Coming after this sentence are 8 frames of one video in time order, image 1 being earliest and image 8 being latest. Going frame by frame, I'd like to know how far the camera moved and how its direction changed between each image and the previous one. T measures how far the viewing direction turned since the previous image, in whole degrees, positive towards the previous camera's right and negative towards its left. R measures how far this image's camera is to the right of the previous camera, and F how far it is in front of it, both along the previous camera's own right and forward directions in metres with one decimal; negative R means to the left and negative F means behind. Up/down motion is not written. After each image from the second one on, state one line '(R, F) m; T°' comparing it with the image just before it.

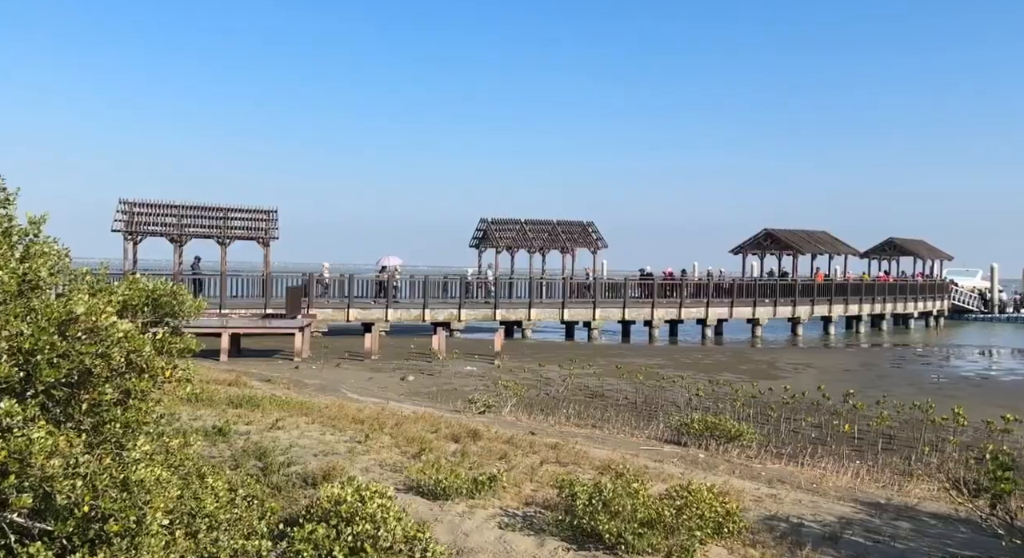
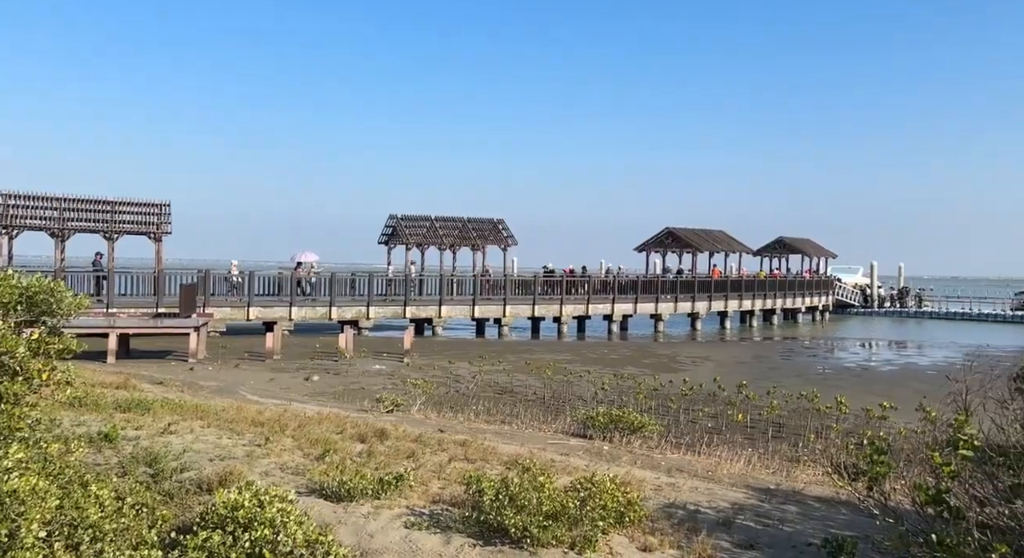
(+0.5, -0.2) m; +6°
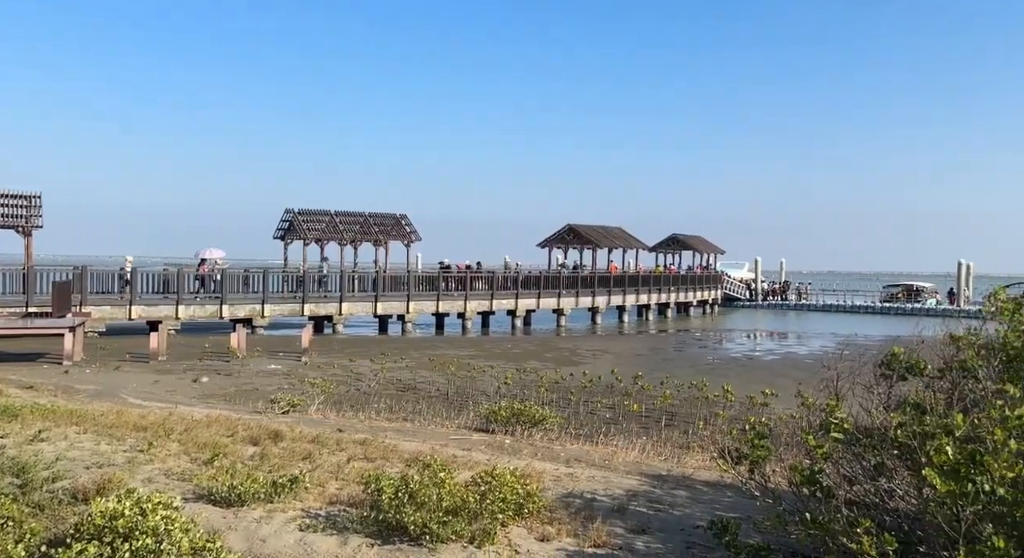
(+0.5, +0.3) m; +7°
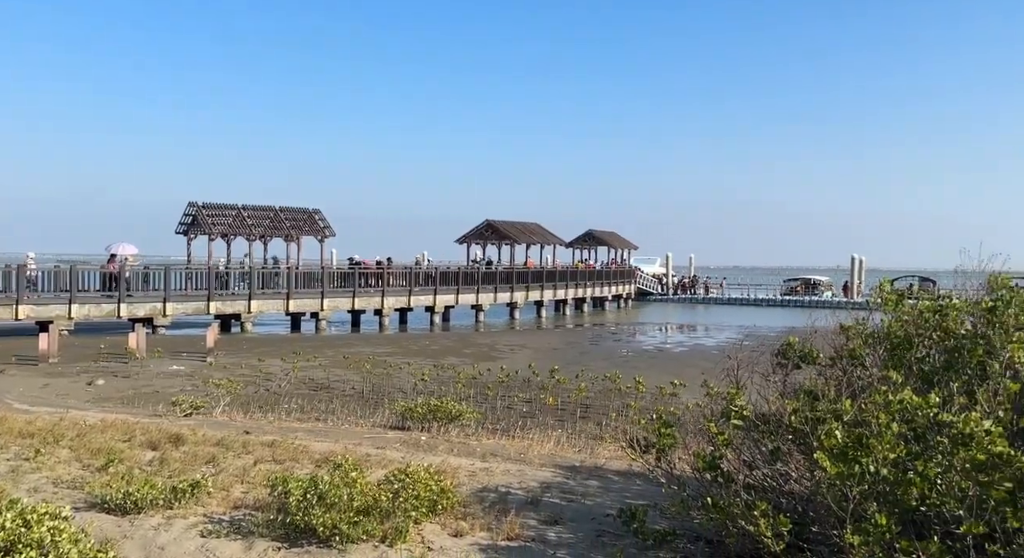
(+0.5, +0.6) m; +6°
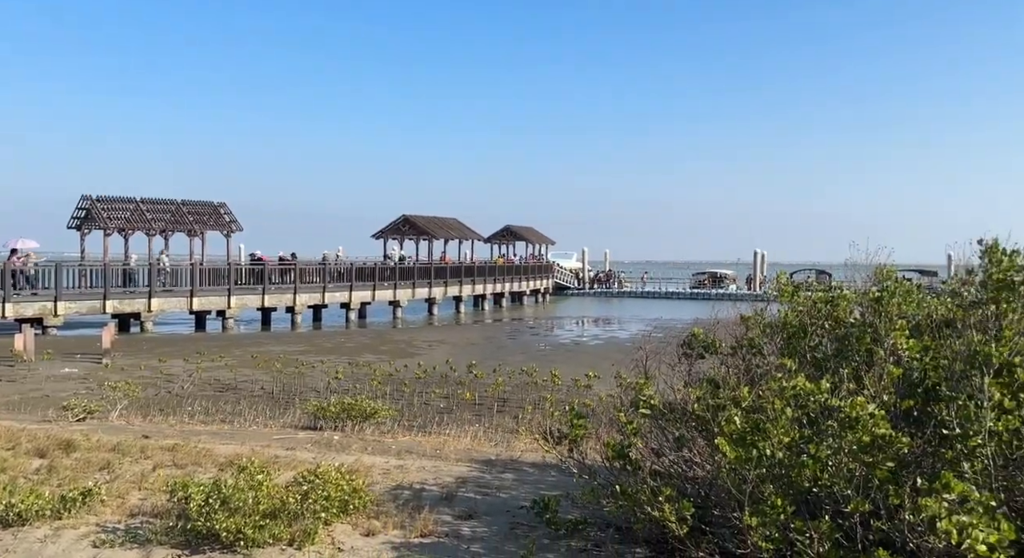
(+1.2, +0.7) m; +6°
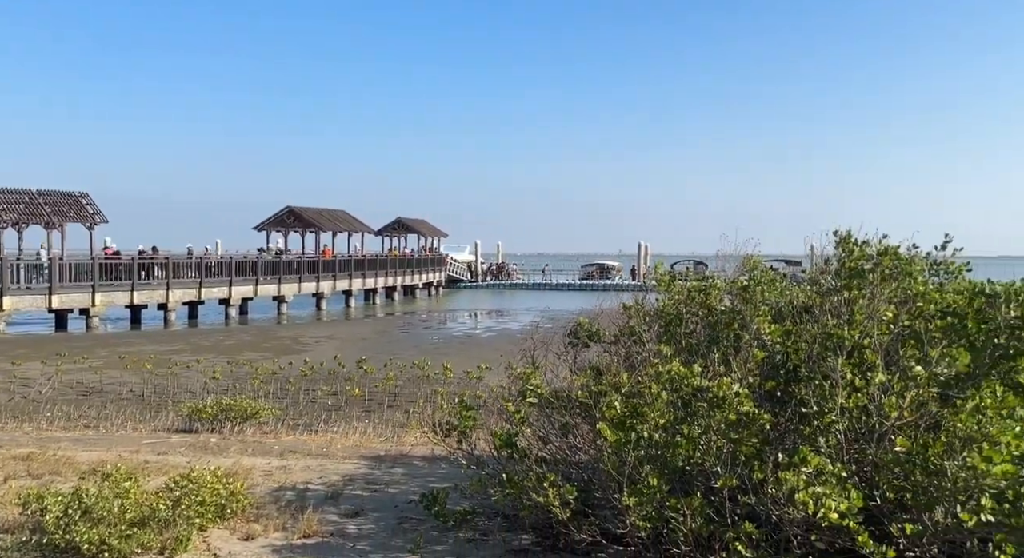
(+1.1, +0.3) m; +8°
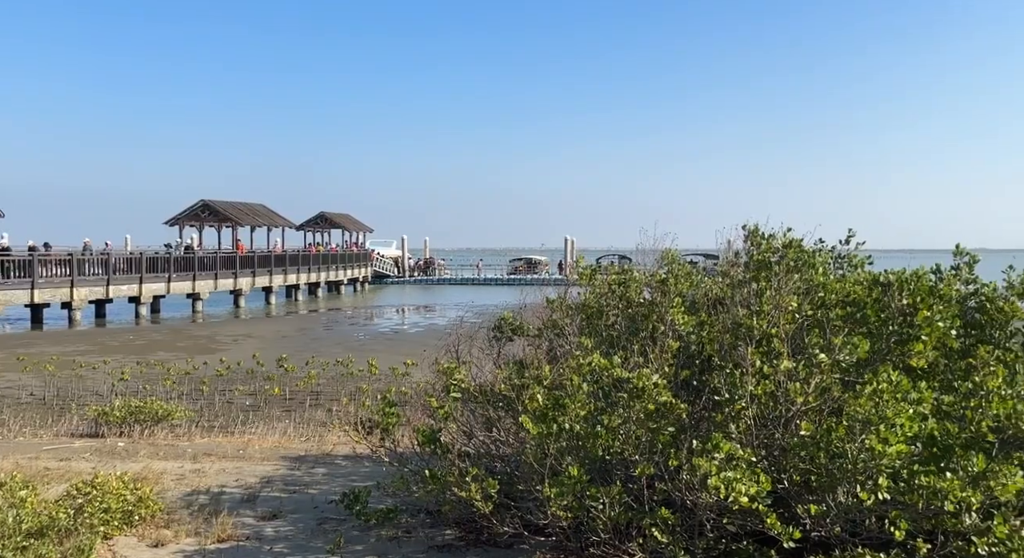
(+1.5, +1.0) m; +5°
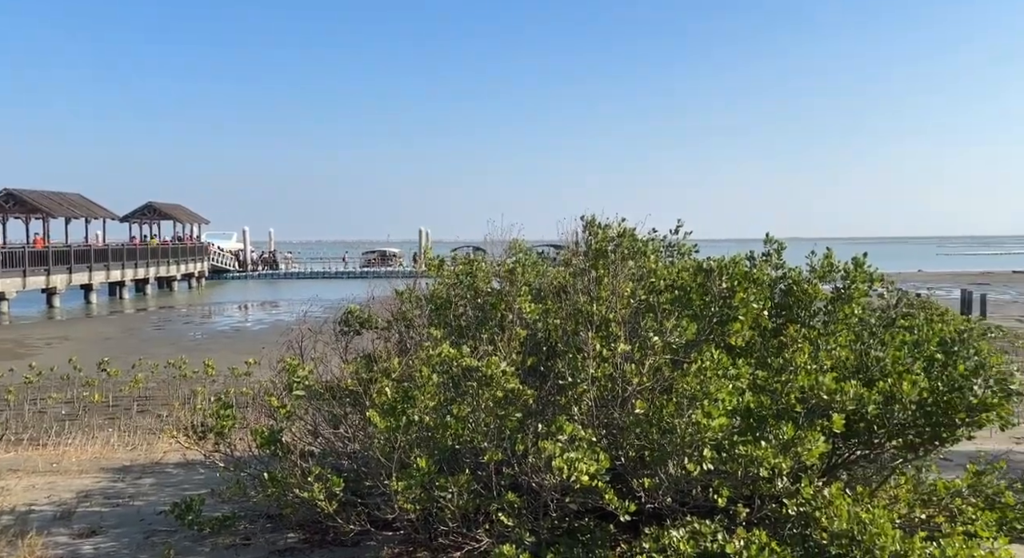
(+4.2, +8.5) m; +10°
